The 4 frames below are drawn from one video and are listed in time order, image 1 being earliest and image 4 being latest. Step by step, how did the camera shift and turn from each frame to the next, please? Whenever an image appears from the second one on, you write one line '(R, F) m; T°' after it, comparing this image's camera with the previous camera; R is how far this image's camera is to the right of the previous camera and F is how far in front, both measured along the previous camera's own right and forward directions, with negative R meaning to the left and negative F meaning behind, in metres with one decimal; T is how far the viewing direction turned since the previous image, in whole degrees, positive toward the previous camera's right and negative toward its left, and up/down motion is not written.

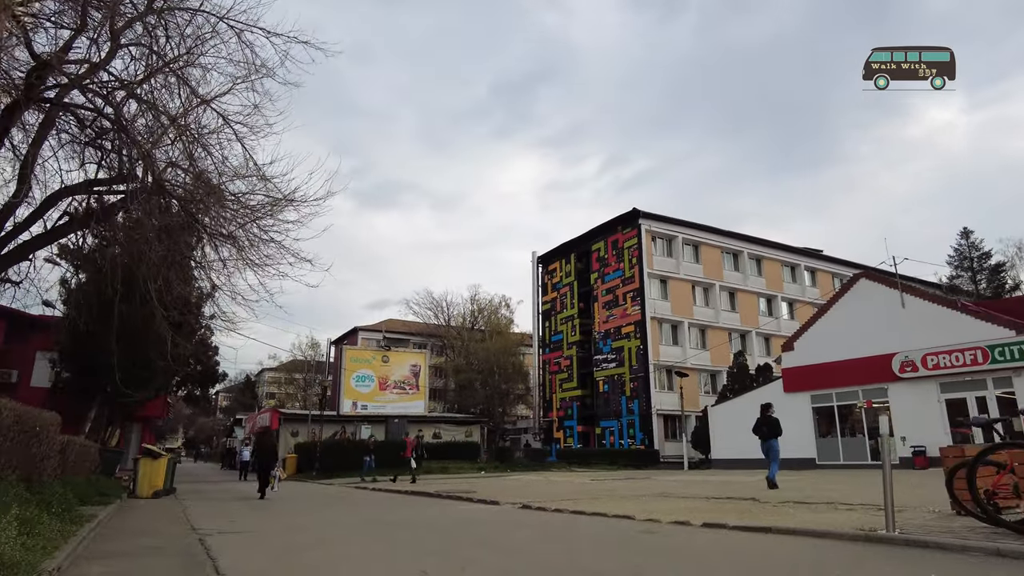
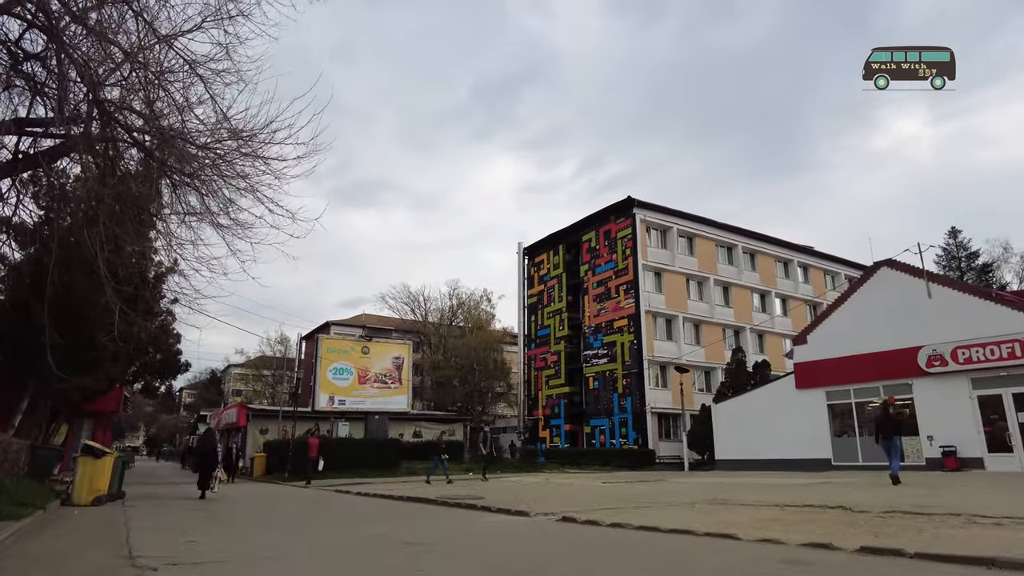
(-0.9, +2.2) m; +3°
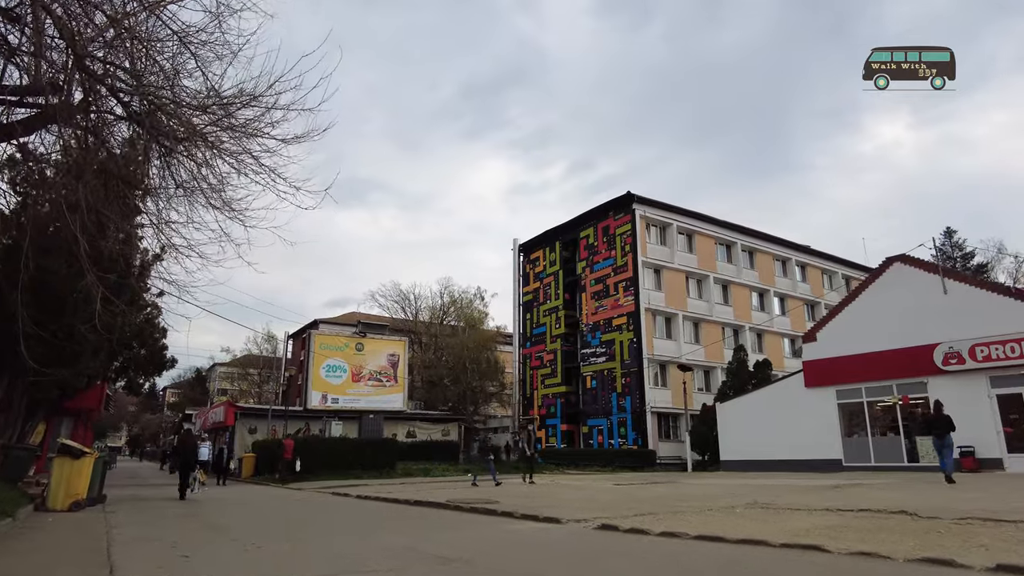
(-0.6, +0.9) m; +1°
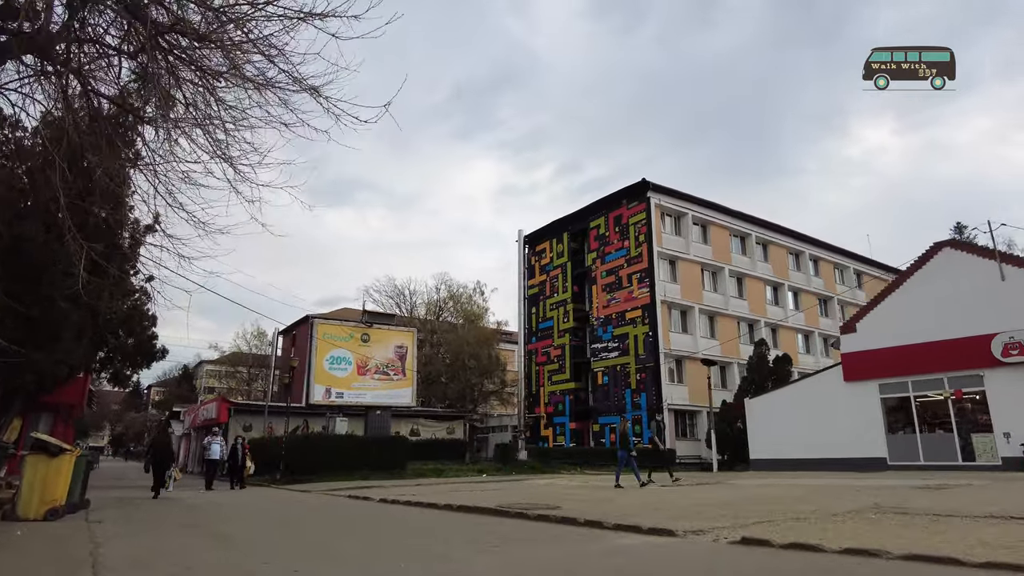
(-1.2, +1.8) m; +1°
